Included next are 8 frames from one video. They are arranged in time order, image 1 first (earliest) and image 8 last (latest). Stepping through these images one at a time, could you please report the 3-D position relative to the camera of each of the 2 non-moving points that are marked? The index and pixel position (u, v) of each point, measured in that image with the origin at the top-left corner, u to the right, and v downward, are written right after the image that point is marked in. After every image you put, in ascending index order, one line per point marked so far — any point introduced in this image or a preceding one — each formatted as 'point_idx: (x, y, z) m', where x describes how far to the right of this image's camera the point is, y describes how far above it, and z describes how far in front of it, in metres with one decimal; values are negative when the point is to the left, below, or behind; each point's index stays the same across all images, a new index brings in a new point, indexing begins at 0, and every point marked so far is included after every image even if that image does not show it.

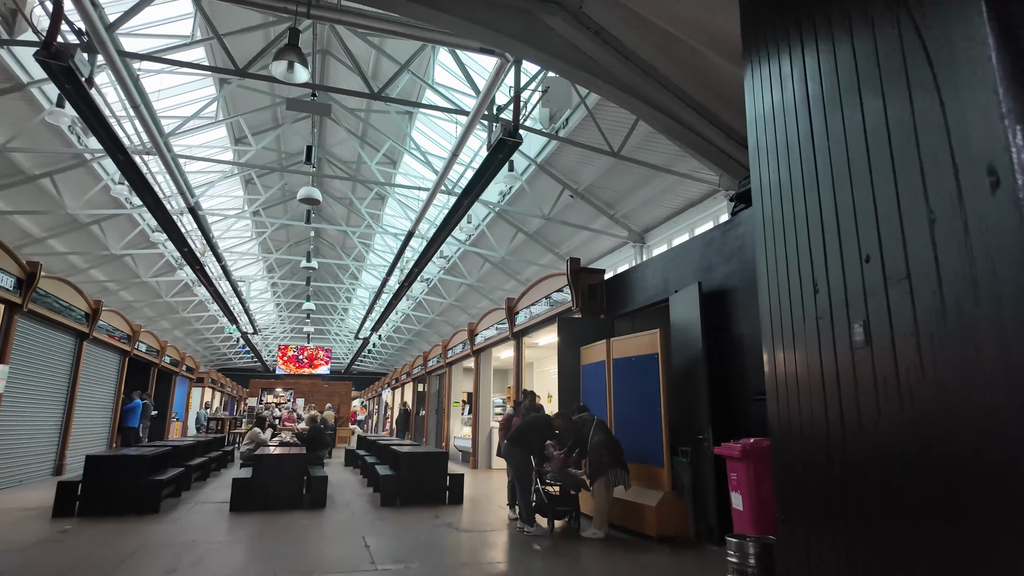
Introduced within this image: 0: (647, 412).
0: (+1.2, -1.1, +5.2) m
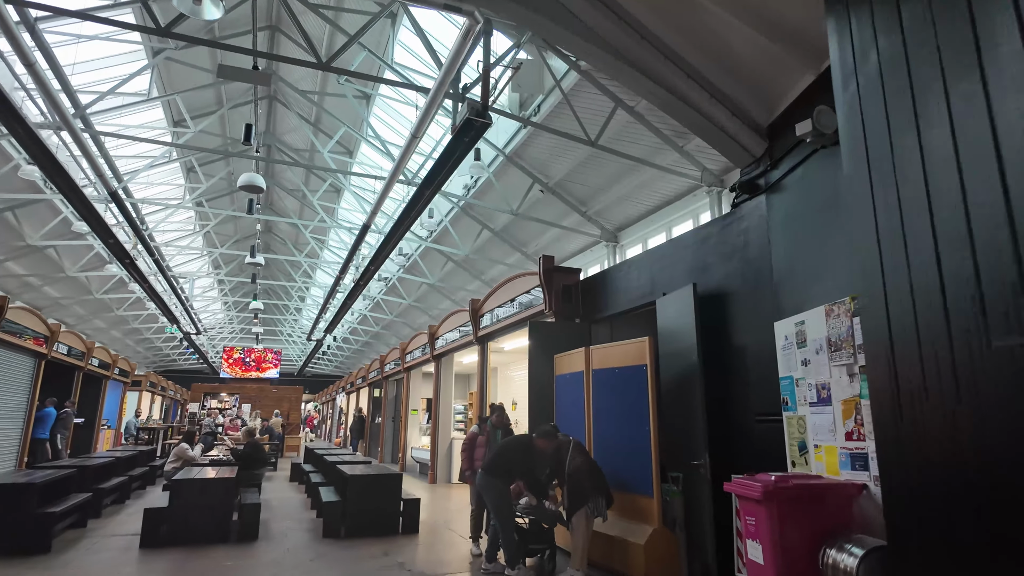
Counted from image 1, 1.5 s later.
0: (+0.9, -1.1, +4.5) m
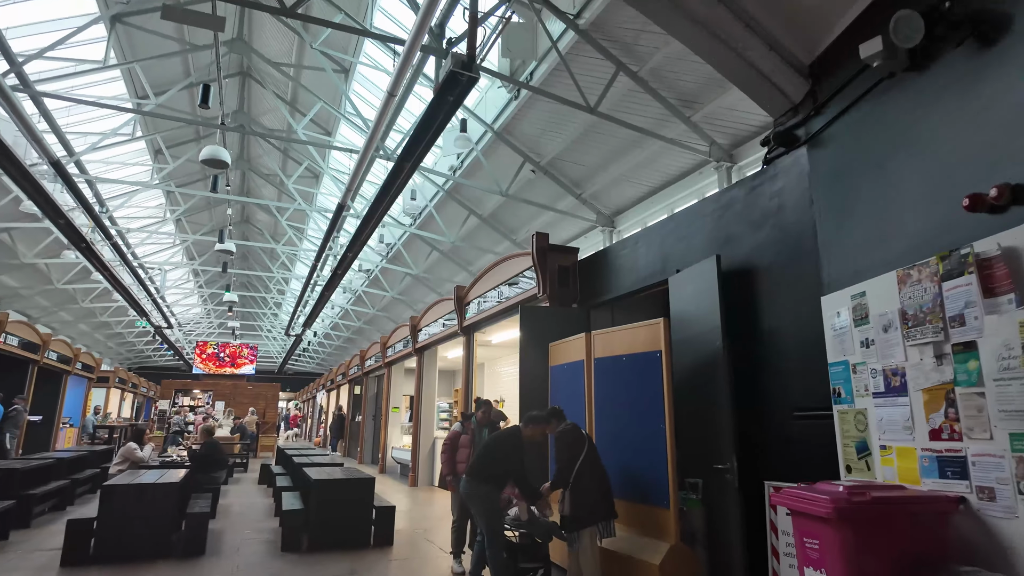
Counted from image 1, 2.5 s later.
0: (+0.8, -1.0, +3.8) m
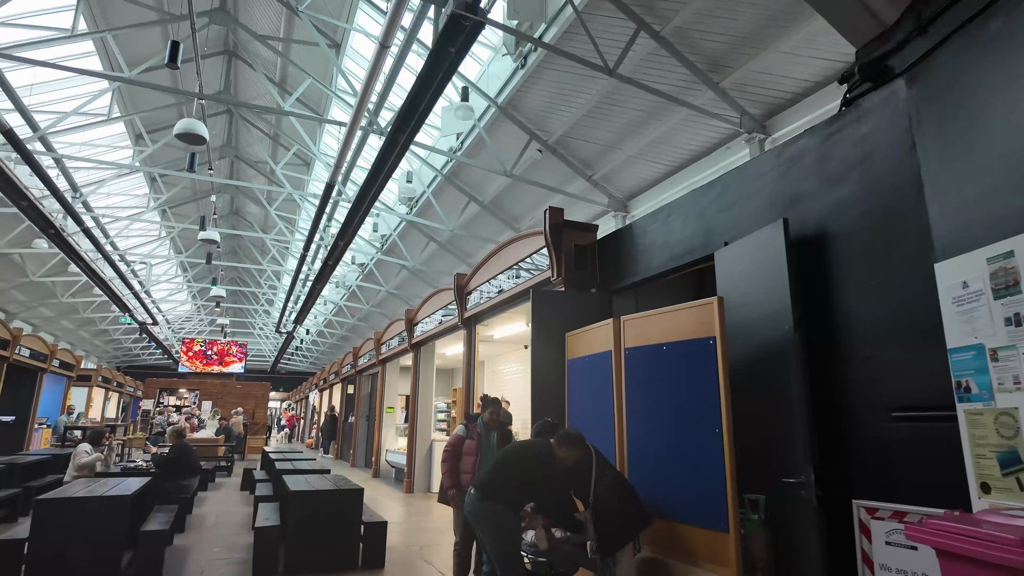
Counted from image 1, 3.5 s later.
0: (+0.9, -0.8, +3.1) m
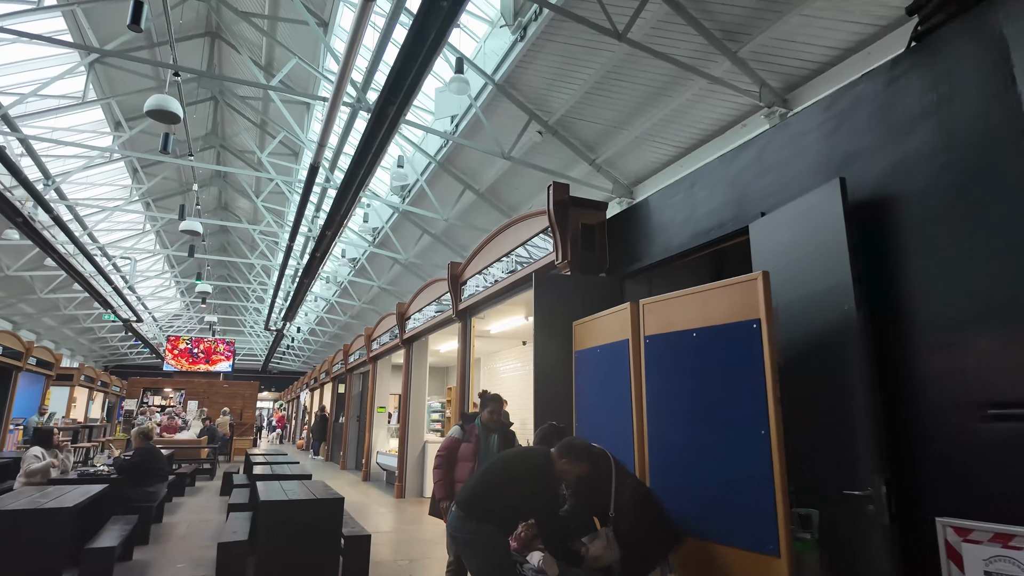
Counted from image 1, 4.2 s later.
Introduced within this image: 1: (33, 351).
0: (+0.9, -0.7, +2.6) m
1: (-10.5, -1.4, +13.1) m
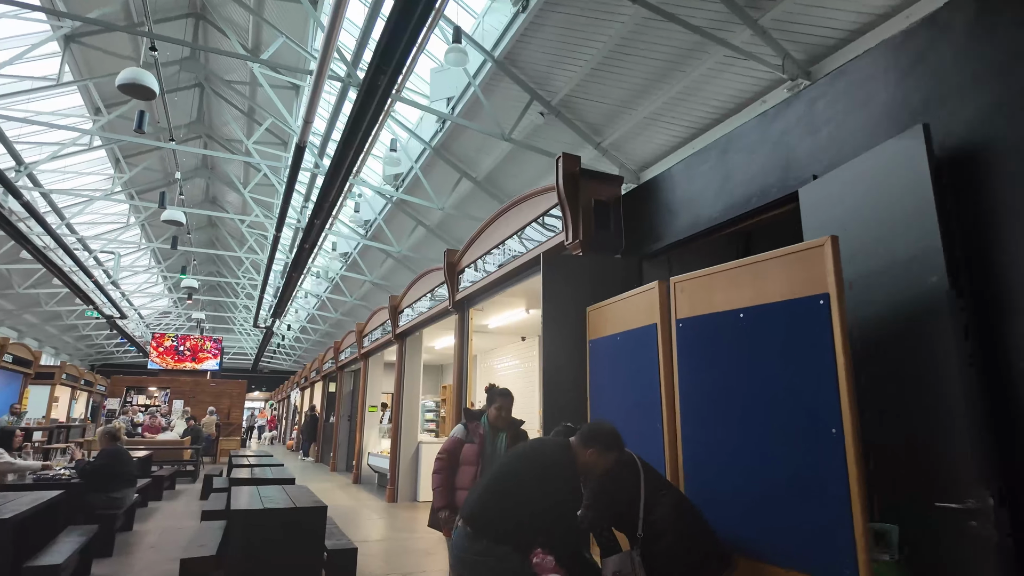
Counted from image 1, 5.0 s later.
0: (+1.0, -0.6, +2.2) m
1: (-10.6, -1.2, +12.5) m
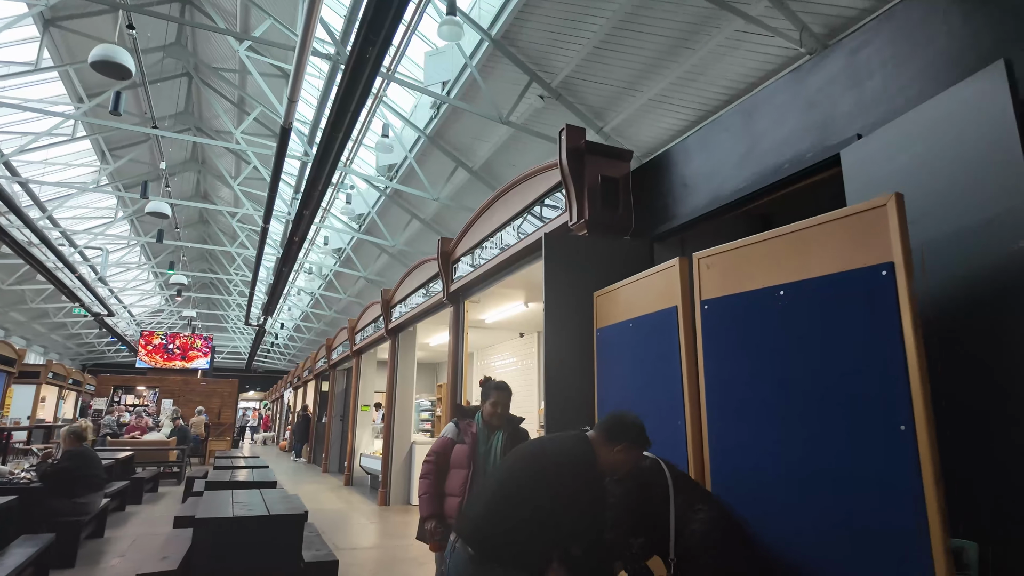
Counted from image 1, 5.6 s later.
0: (+1.0, -0.5, +1.8) m
1: (-10.6, -1.1, +12.1) m
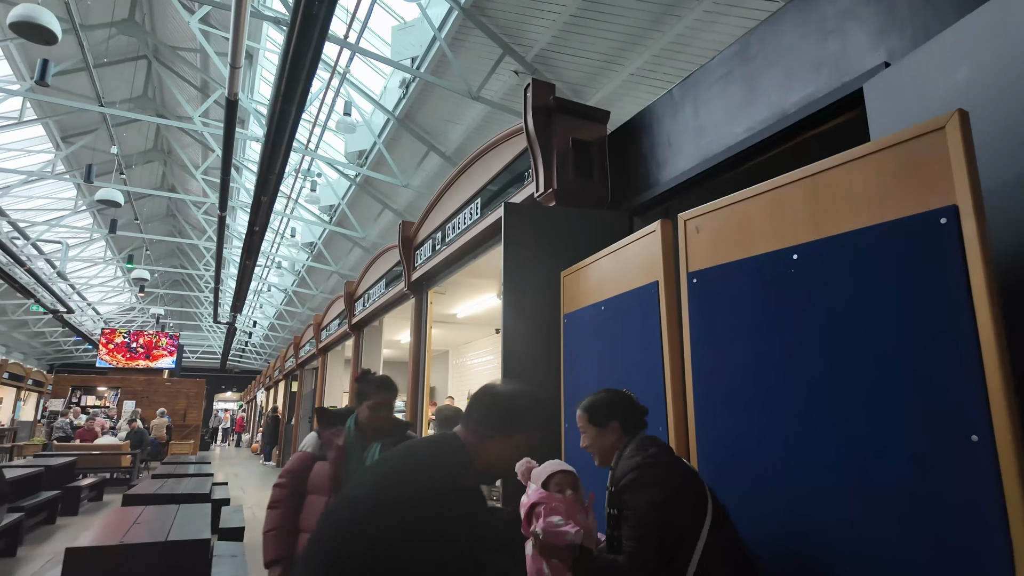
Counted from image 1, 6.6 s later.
0: (+0.8, -0.4, +1.3) m
1: (-11.0, -1.0, +11.3) m
